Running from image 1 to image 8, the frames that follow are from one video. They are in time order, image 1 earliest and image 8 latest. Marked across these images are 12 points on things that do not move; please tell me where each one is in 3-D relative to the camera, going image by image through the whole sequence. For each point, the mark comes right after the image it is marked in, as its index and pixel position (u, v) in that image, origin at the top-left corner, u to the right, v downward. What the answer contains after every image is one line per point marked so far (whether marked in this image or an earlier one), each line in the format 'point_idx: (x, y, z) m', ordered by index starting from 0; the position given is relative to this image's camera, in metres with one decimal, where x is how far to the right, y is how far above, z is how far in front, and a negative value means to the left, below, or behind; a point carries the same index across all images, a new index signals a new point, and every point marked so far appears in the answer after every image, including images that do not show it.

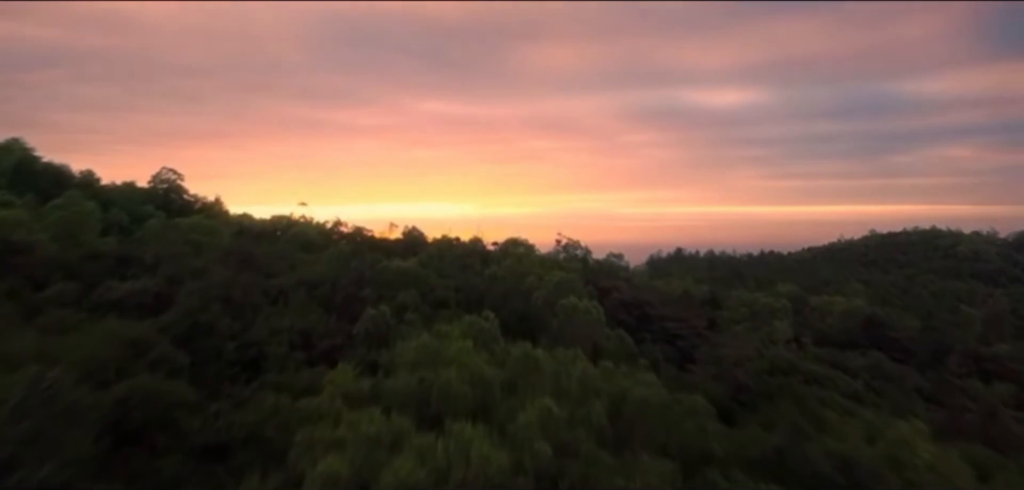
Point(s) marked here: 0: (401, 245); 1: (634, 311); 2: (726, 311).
0: (-2.1, 0.0, +14.7) m
1: (+2.2, -1.2, +14.5) m
2: (+4.0, -1.3, +14.7) m
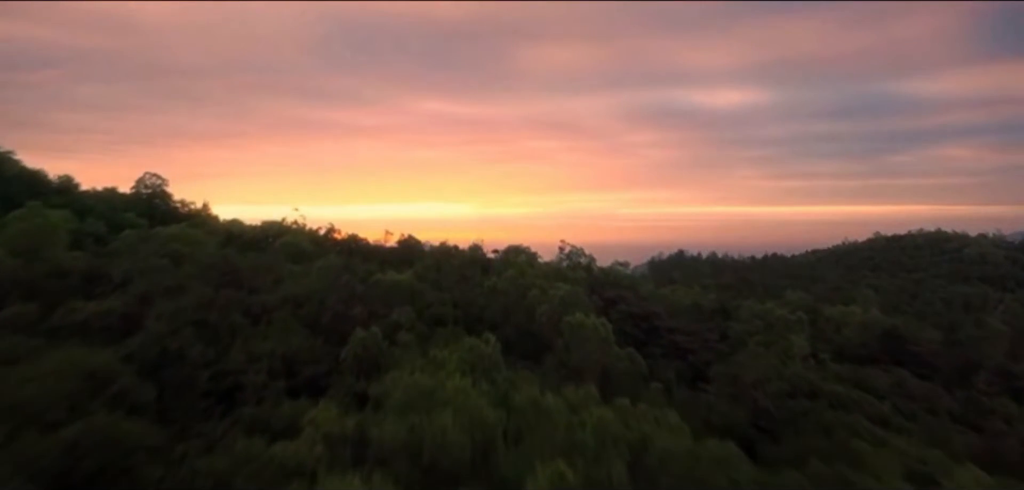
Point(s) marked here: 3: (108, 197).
0: (-2.1, -0.1, +14.0) m
1: (+2.3, -1.4, +13.8) m
2: (+4.0, -1.4, +14.0) m
3: (-7.1, +0.9, +13.8) m
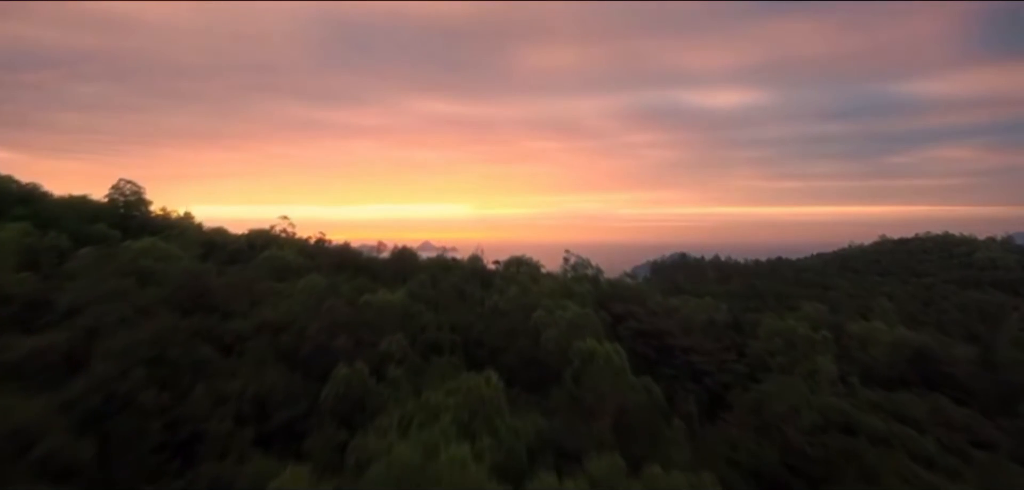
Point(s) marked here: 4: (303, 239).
0: (-2.0, -0.3, +13.1) m
1: (+2.3, -1.6, +12.8) m
2: (+4.1, -1.6, +13.1) m
3: (-7.0, +0.7, +12.8) m
4: (-4.2, +0.1, +15.8) m
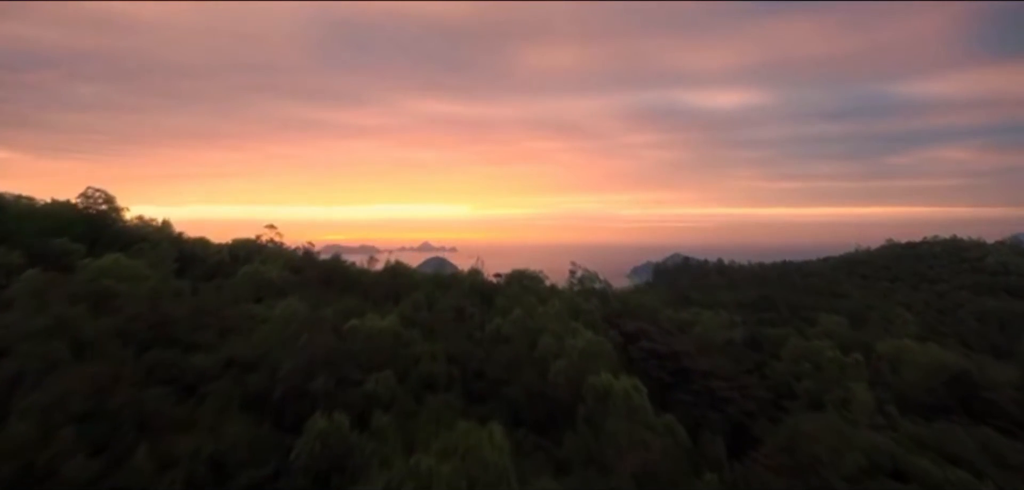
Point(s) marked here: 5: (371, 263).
0: (-2.0, -0.6, +12.0) m
1: (+2.3, -1.8, +11.8) m
2: (+4.1, -1.9, +12.0) m
3: (-7.0, +0.5, +11.8) m
4: (-4.2, -0.1, +14.8) m
5: (-2.4, -0.3, +13.5) m
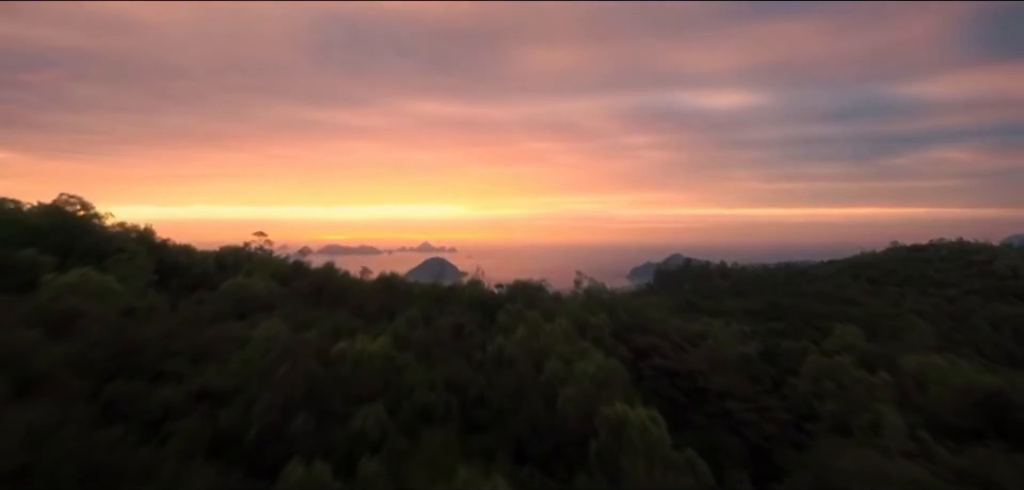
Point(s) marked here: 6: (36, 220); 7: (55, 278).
0: (-1.9, -0.7, +11.2) m
1: (+2.4, -2.0, +11.0) m
2: (+4.2, -2.0, +11.3) m
3: (-7.0, +0.3, +11.0) m
4: (-4.1, -0.3, +14.0) m
5: (-2.4, -0.5, +12.8) m
6: (-6.8, +0.3, +11.1) m
7: (-5.0, -0.4, +8.6) m
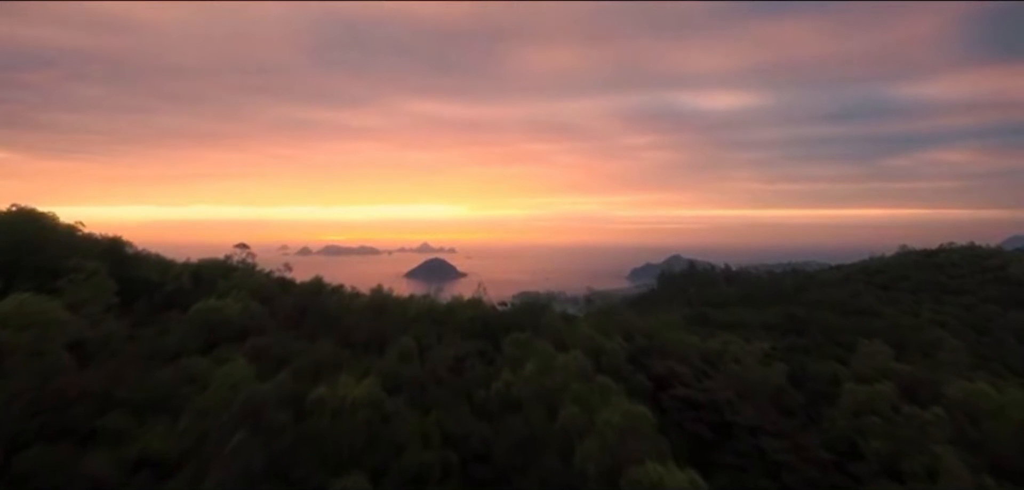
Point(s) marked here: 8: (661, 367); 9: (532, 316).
0: (-1.9, -0.9, +10.1) m
1: (+2.5, -2.2, +9.8) m
2: (+4.2, -2.2, +10.1) m
3: (-6.9, +0.1, +9.8) m
4: (-4.1, -0.5, +12.8) m
5: (-2.3, -0.7, +11.6) m
6: (-6.8, +0.1, +9.9) m
7: (-5.0, -0.6, +7.4) m
8: (+2.1, -1.7, +10.8) m
9: (+0.3, -1.0, +10.9) m
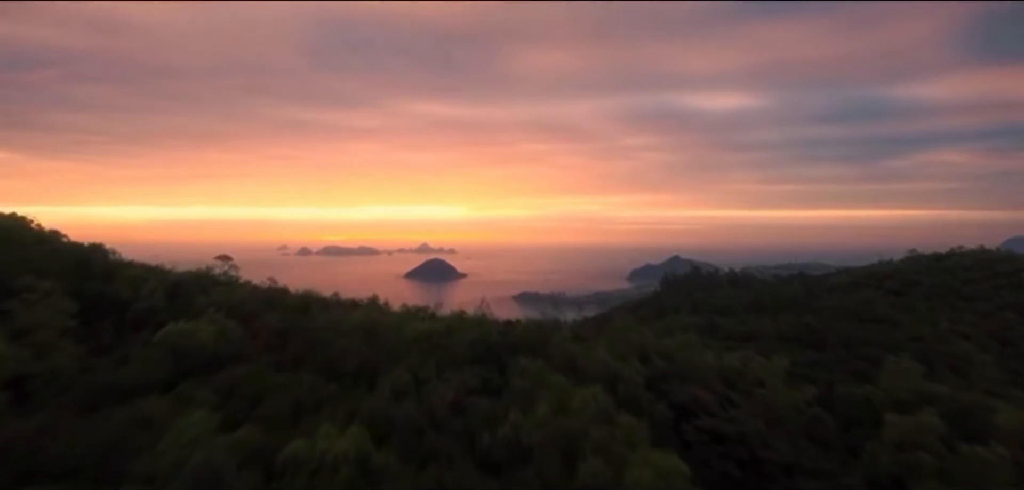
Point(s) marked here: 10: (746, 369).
0: (-1.8, -1.1, +9.0) m
1: (+2.5, -2.4, +8.8) m
2: (+4.3, -2.4, +9.0) m
3: (-6.8, -0.1, +8.8) m
4: (-4.0, -0.7, +11.8) m
5: (-2.2, -0.9, +10.6) m
6: (-6.7, -0.1, +8.9) m
7: (-4.9, -0.8, +6.4) m
8: (+2.2, -1.9, +9.8) m
9: (+0.4, -1.2, +9.8) m
10: (+3.9, -2.1, +12.8) m
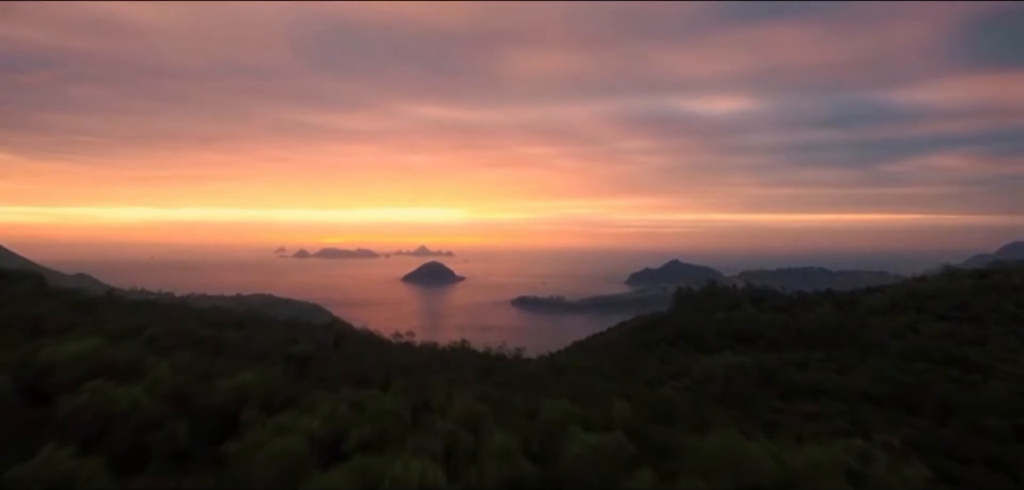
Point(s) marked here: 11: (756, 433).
0: (-1.4, -1.8, +5.1) m
1: (+2.9, -3.1, +4.9) m
2: (+4.7, -3.1, +5.1) m
3: (-6.4, -0.7, +4.8) m
4: (-3.6, -1.3, +7.9) m
5: (-1.9, -1.5, +6.6) m
6: (-6.3, -0.7, +5.0) m
7: (-4.5, -1.4, +2.5) m
8: (+2.5, -2.6, +5.9) m
9: (+0.7, -1.8, +5.9) m
10: (+4.2, -2.8, +8.9) m
11: (+3.7, -2.4, +11.8) m
